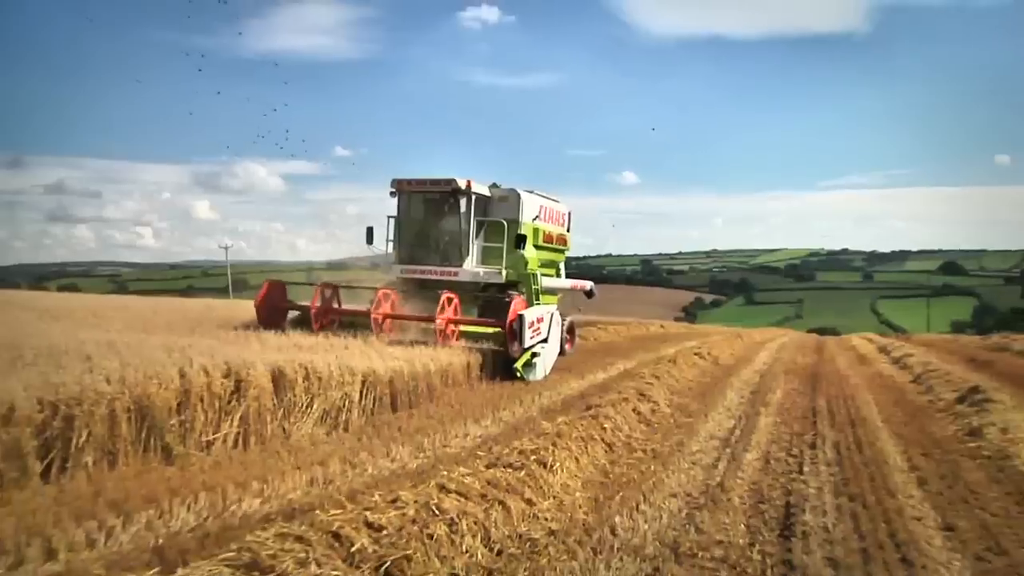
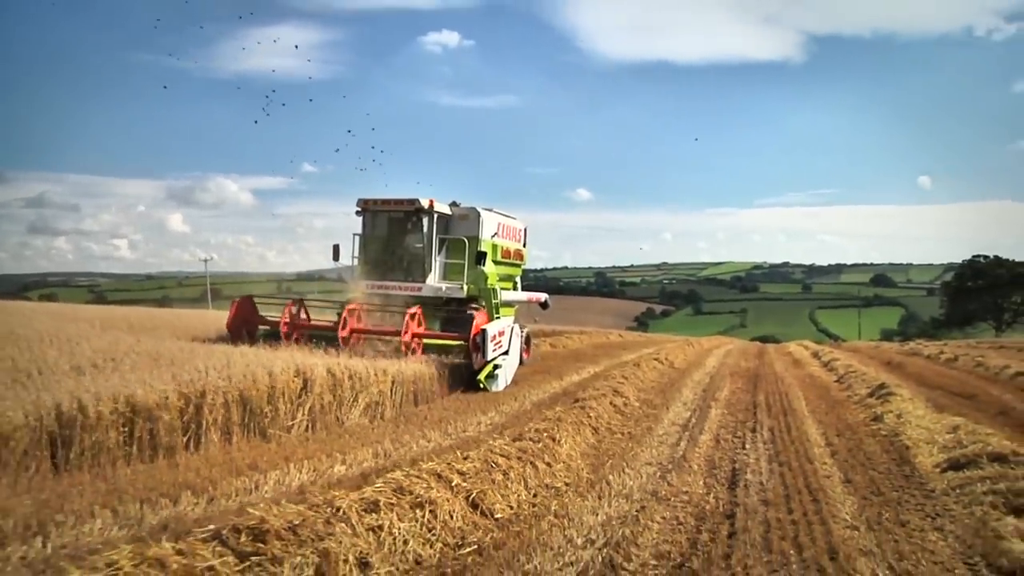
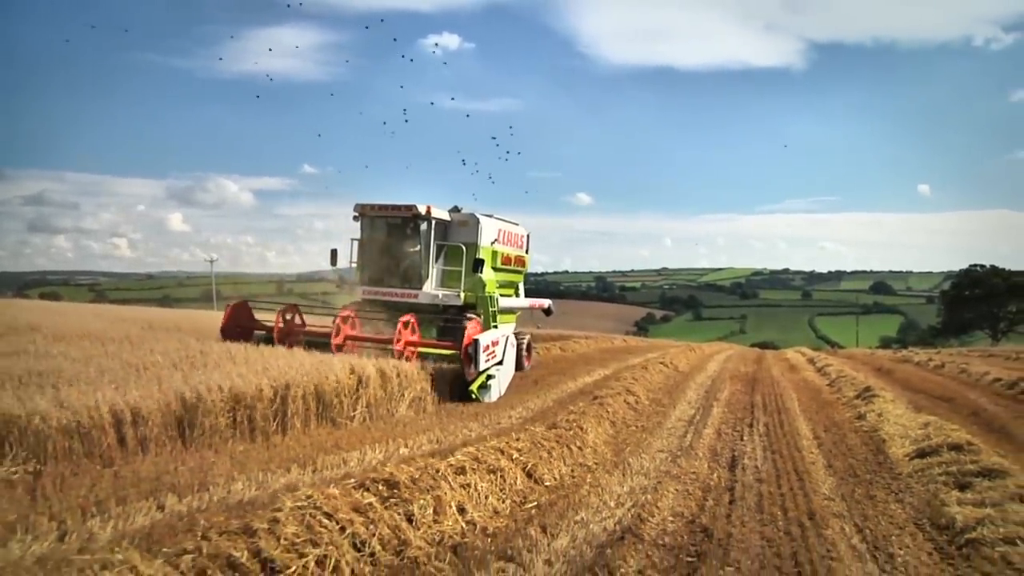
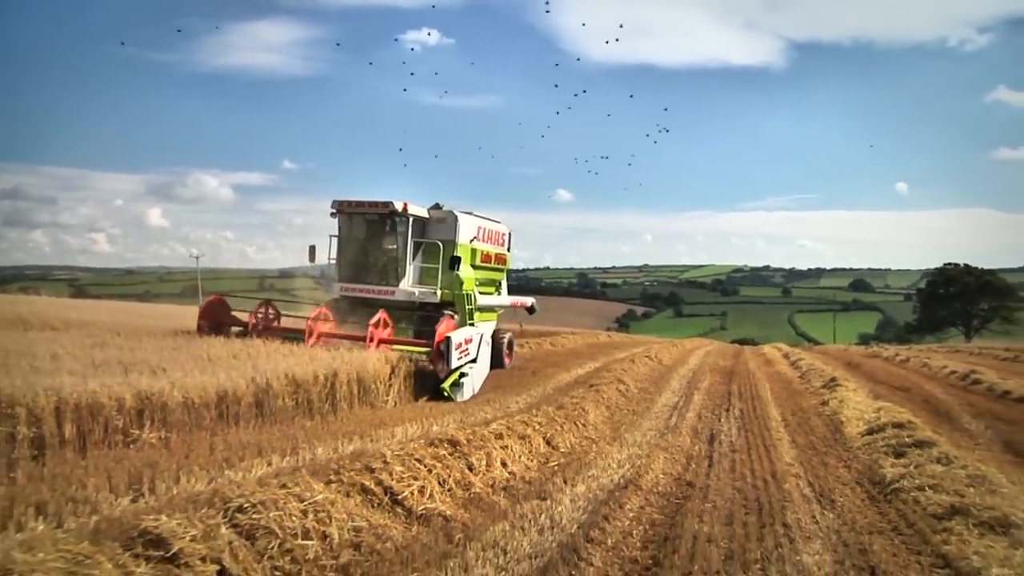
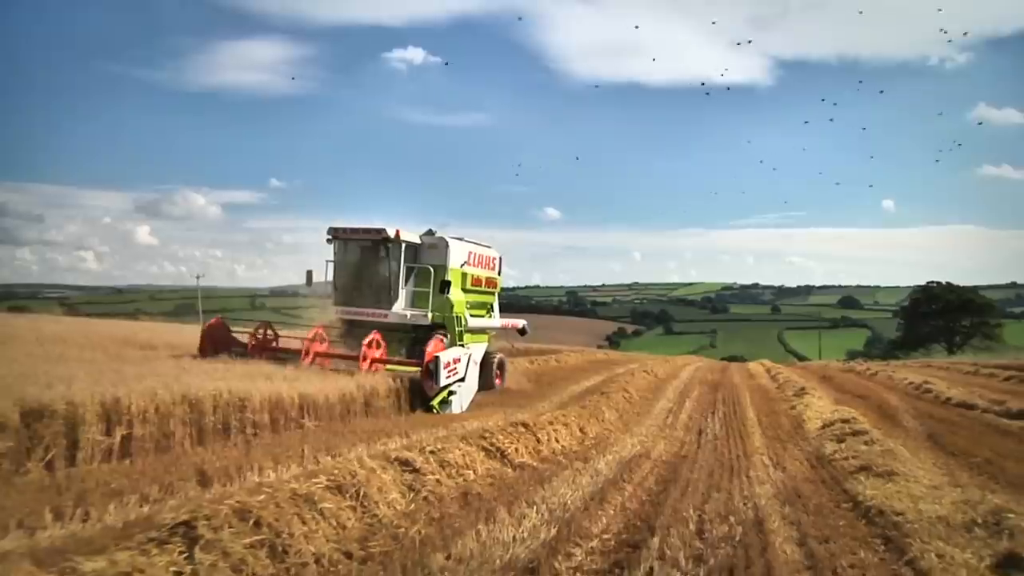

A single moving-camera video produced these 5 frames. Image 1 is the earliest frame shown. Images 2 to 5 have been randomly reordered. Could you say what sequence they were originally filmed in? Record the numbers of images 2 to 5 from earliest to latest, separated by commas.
2, 3, 4, 5
